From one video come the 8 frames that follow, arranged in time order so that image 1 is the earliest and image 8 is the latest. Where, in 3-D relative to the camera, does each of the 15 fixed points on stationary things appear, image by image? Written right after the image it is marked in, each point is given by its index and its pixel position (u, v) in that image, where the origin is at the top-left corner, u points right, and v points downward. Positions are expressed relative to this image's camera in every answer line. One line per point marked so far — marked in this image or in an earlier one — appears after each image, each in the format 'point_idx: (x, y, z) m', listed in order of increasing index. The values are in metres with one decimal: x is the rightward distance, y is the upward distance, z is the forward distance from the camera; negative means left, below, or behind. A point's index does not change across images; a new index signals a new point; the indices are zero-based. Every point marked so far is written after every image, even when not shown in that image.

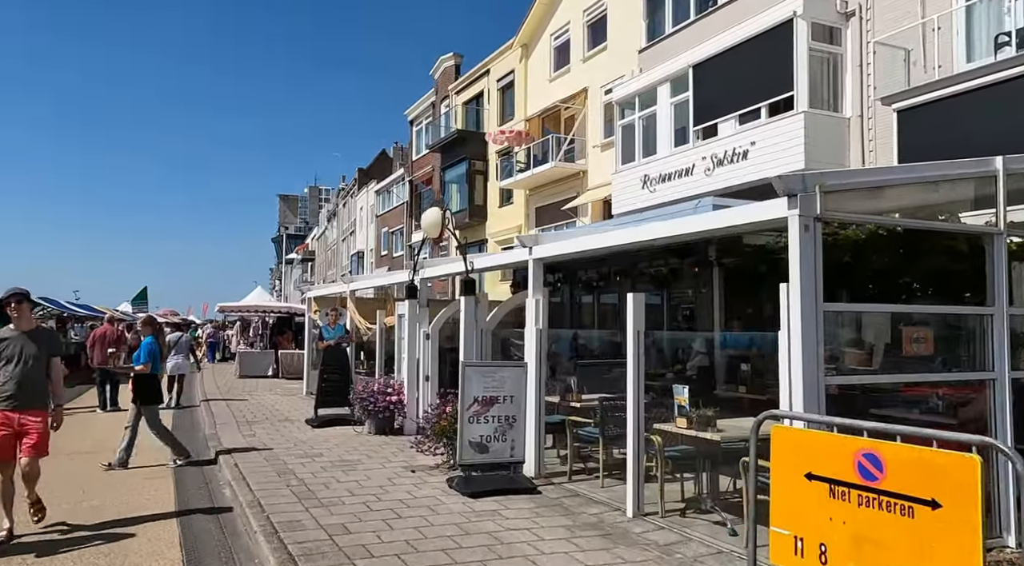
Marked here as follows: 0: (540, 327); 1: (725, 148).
0: (+0.3, -0.5, +7.6) m
1: (+4.9, +3.1, +17.0) m
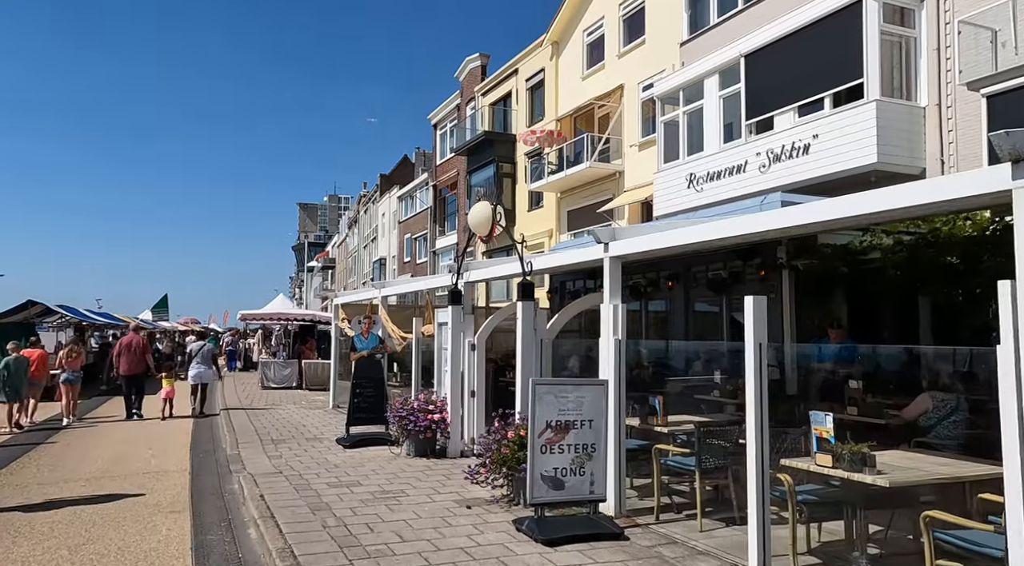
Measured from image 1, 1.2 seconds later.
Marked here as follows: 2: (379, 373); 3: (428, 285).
0: (+0.9, -0.5, +6.5) m
1: (+5.8, +3.0, +15.8) m
2: (-2.0, -1.4, +11.3) m
3: (-1.4, 0.0, +12.3) m
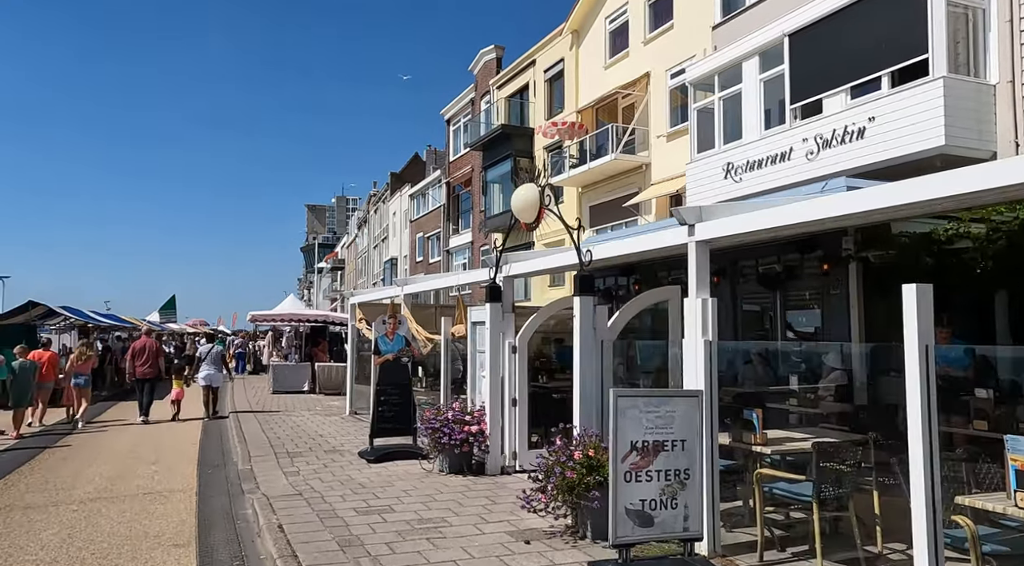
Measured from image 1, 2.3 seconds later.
0: (+1.4, -0.4, +5.4) m
1: (+6.4, +3.1, +14.6) m
2: (-1.4, -1.3, +10.2) m
3: (-0.8, 0.0, +11.2) m
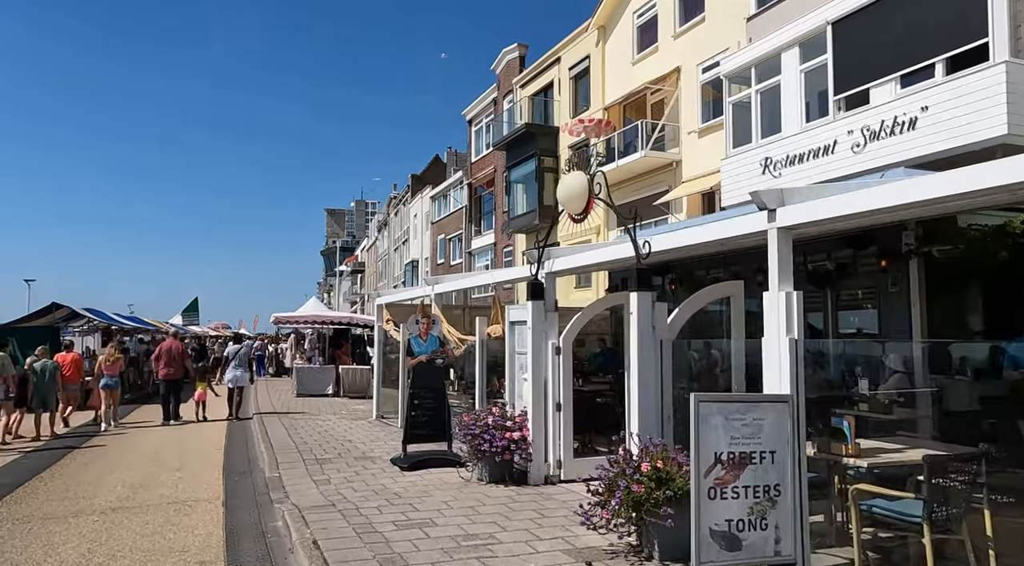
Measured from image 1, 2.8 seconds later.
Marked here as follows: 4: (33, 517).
0: (+1.8, -0.4, +4.8) m
1: (+7.0, +3.1, +13.9) m
2: (-0.9, -1.3, +9.7) m
3: (-0.3, 0.0, +10.7) m
4: (-4.8, -2.3, +7.4) m
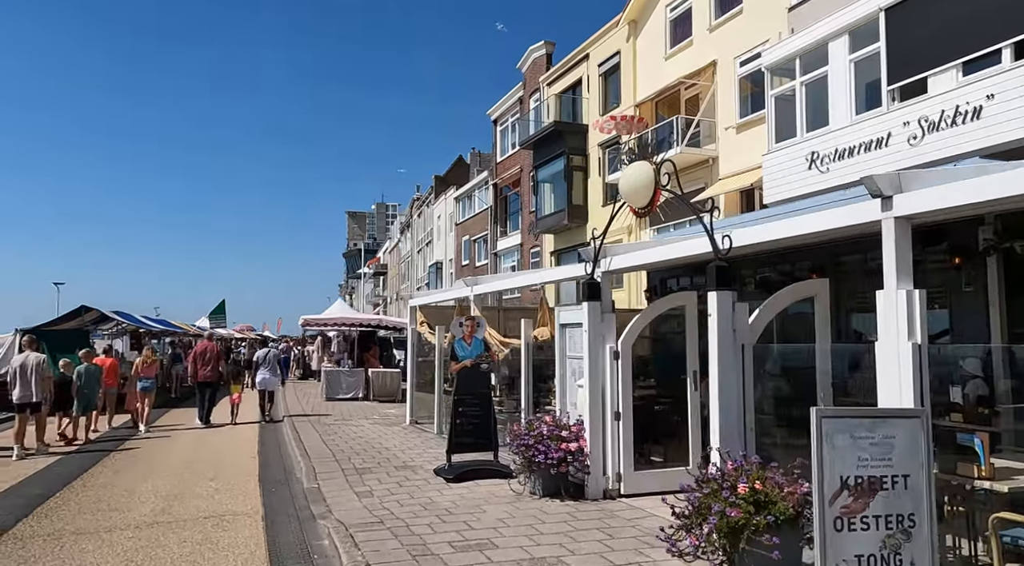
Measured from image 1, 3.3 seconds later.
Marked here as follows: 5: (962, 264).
0: (+2.3, -0.3, +4.2) m
1: (+7.7, +3.1, +13.2) m
2: (-0.3, -1.3, +9.2) m
3: (+0.4, 0.0, +10.2) m
4: (-4.2, -2.4, +6.9) m
5: (+6.2, +0.3, +10.2) m
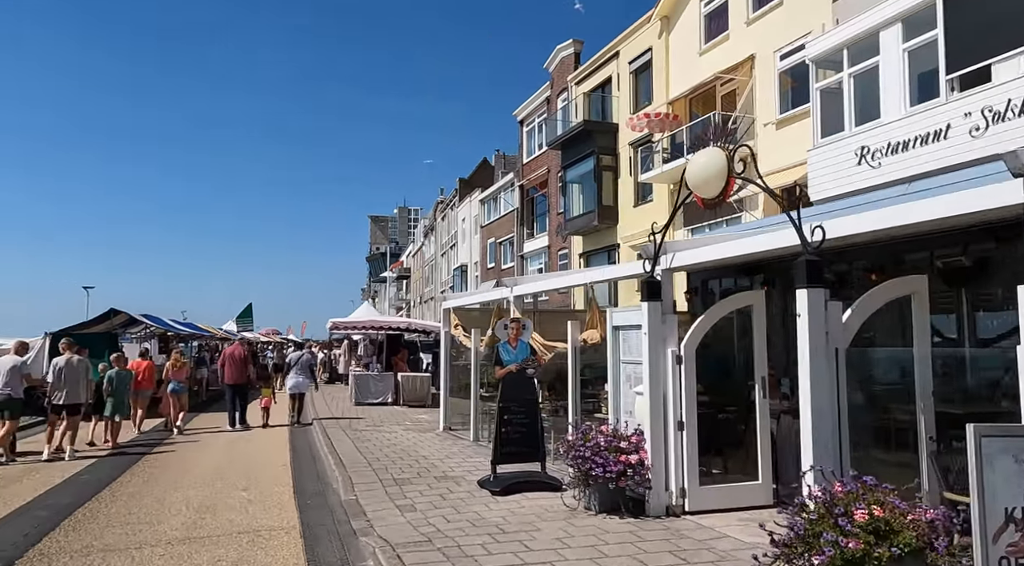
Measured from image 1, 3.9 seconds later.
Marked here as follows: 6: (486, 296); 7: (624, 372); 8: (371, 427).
0: (+2.7, -0.3, +3.6) m
1: (+8.4, +3.1, +12.4) m
2: (+0.3, -1.3, +8.6) m
3: (+0.9, 0.0, +9.6) m
4: (-3.7, -2.4, +6.5) m
5: (+6.8, +0.3, +9.5) m
6: (-0.5, -0.2, +13.2) m
7: (+1.2, -1.0, +8.0) m
8: (-3.0, -3.1, +15.7) m
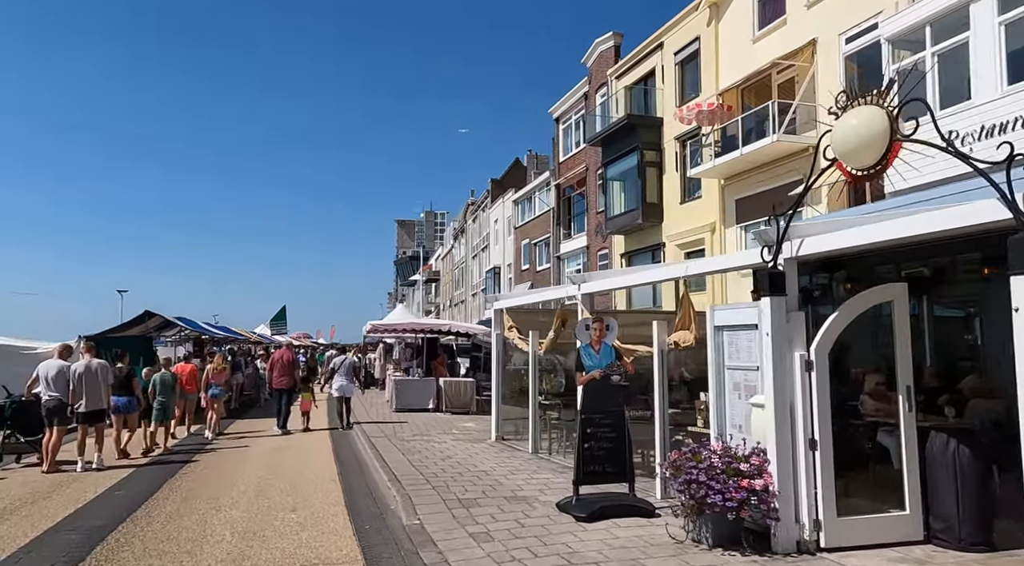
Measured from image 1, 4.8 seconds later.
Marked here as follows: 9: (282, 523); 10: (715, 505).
0: (+3.4, -0.2, +2.4) m
1: (+9.3, +3.2, +11.1) m
2: (+1.1, -1.2, +7.6) m
3: (+1.8, +0.1, +8.5) m
4: (-2.9, -2.3, +5.6) m
5: (+7.7, +0.4, +8.2) m
6: (+0.5, -0.2, +12.1) m
7: (+2.0, -0.9, +6.9) m
8: (-1.9, -3.1, +14.7) m
9: (-2.4, -2.4, +7.5) m
10: (+1.6, -1.8, +5.9) m
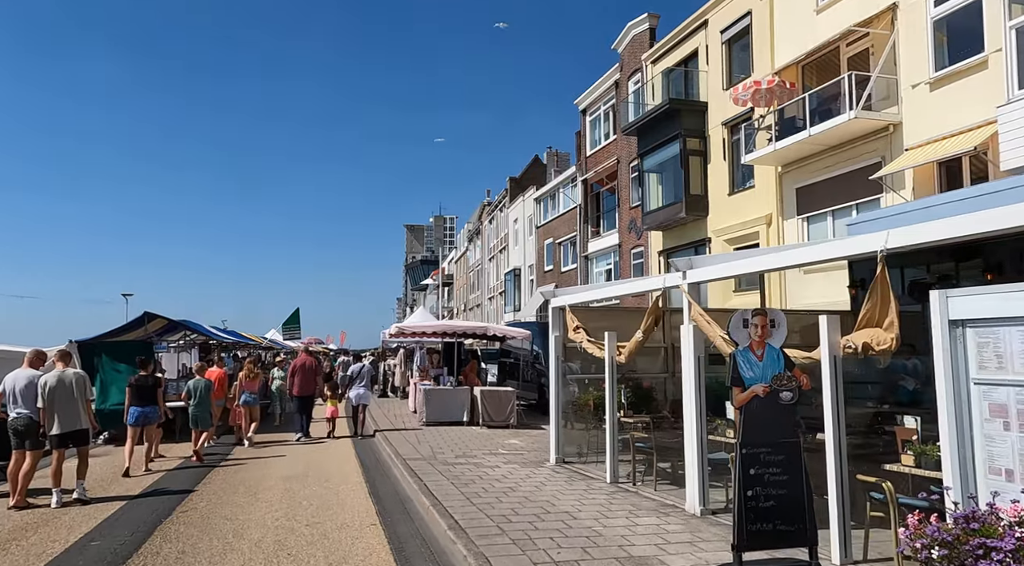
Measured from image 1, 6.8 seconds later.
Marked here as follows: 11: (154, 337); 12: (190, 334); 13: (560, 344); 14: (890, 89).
0: (+4.3, 0.0, +0.1) m
1: (+10.3, +3.4, +8.8) m
2: (+2.1, -1.1, +5.3) m
3: (+2.8, +0.3, +6.3) m
4: (-2.0, -2.1, +3.3) m
5: (+8.6, +0.6, +5.9) m
6: (+1.5, -0.1, +9.8) m
7: (+2.9, -0.7, +4.6) m
8: (-0.9, -3.0, +12.5) m
9: (-1.4, -2.3, +5.2) m
10: (+2.5, -1.6, +3.6) m
11: (-9.2, -1.4, +18.8) m
12: (-8.5, -1.3, +19.3) m
13: (+0.8, -1.0, +11.7) m
14: (+9.4, +4.8, +18.2) m
